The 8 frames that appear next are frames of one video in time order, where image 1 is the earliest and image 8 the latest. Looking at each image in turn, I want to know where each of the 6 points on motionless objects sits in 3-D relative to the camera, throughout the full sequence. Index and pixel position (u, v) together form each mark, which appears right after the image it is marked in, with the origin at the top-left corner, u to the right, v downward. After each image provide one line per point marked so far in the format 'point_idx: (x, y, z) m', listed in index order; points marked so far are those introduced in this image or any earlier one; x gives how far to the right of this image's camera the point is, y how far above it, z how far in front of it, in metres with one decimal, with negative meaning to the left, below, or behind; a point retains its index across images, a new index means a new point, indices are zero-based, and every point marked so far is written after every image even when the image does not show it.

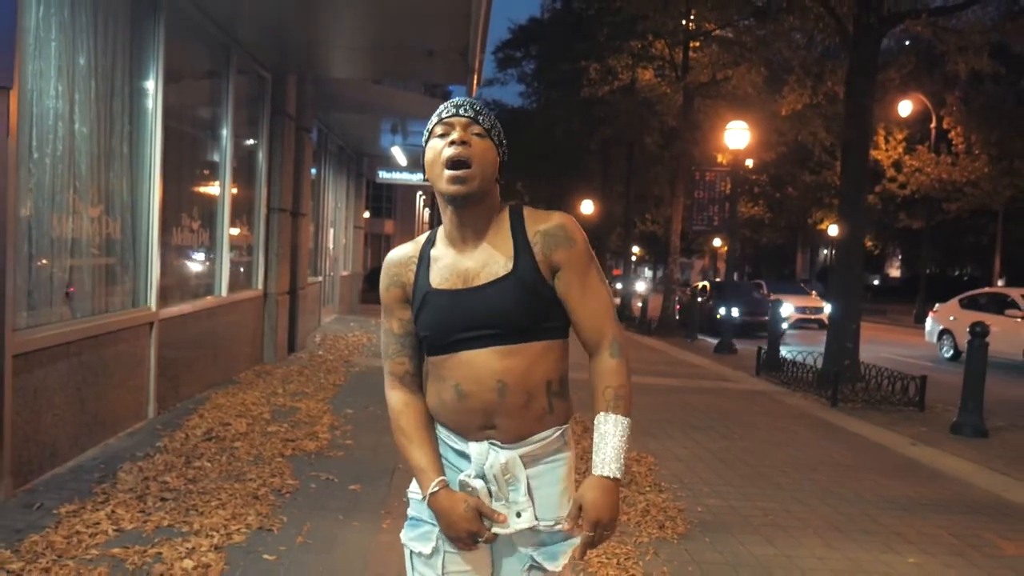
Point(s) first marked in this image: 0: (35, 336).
0: (-2.9, -0.3, +5.8) m
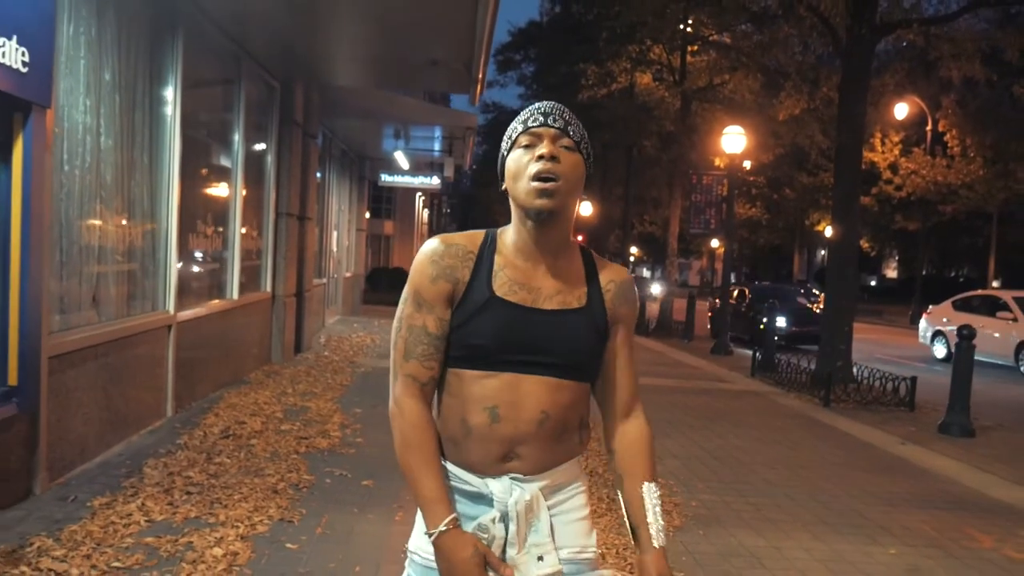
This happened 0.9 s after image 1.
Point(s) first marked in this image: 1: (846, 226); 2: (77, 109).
0: (-2.9, -0.3, +6.1) m
1: (+5.2, +1.0, +14.7) m
2: (-3.0, +1.2, +6.4) m
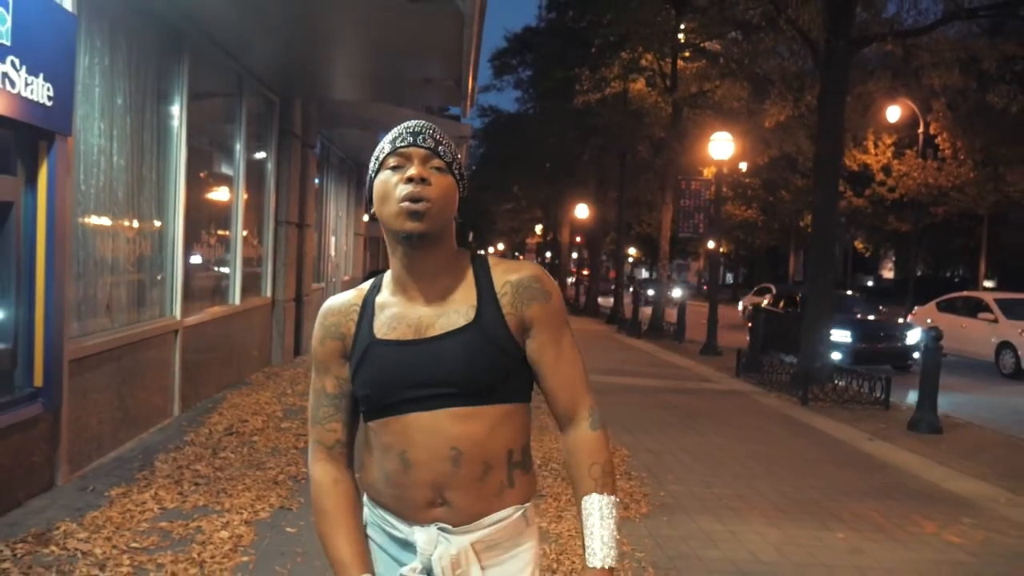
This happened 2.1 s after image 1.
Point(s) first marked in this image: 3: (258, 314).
0: (-3.0, -0.4, +6.7) m
1: (+5.0, +0.9, +15.3) m
2: (-3.1, +1.1, +7.0) m
3: (-3.5, -0.4, +12.9) m
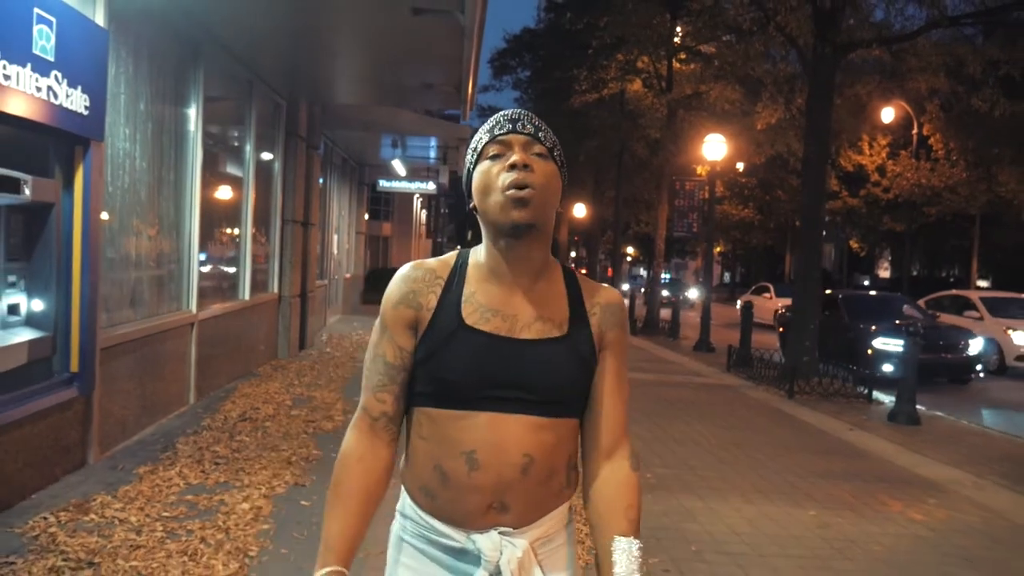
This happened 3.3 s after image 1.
0: (-3.0, -0.3, +7.2) m
1: (+5.0, +1.0, +15.8) m
2: (-3.1, +1.2, +7.5) m
3: (-3.5, -0.3, +13.5) m
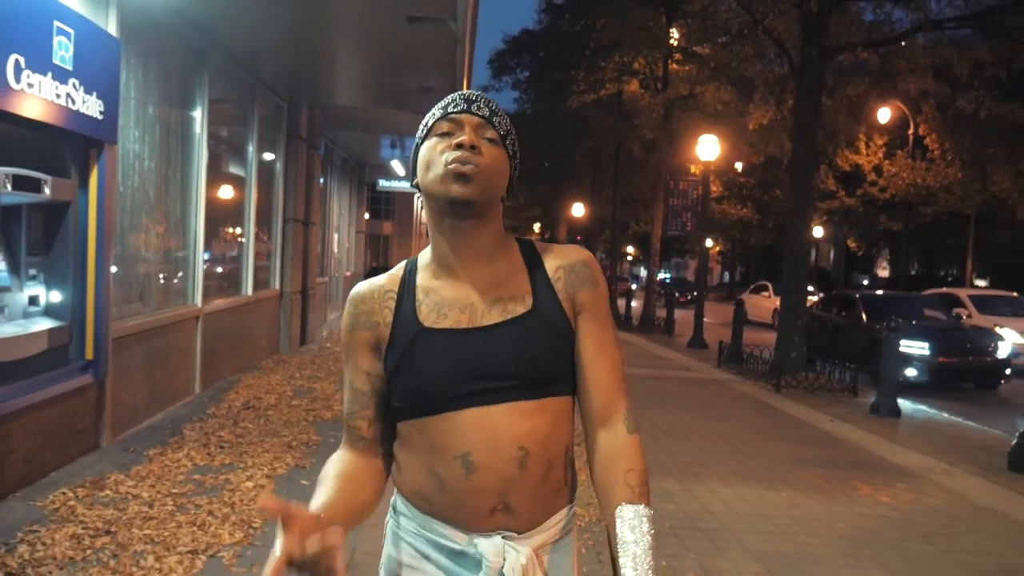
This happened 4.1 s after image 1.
0: (-3.1, -0.3, +7.6) m
1: (+4.9, +1.0, +16.2) m
2: (-3.2, +1.2, +7.9) m
3: (-3.6, -0.3, +13.9) m
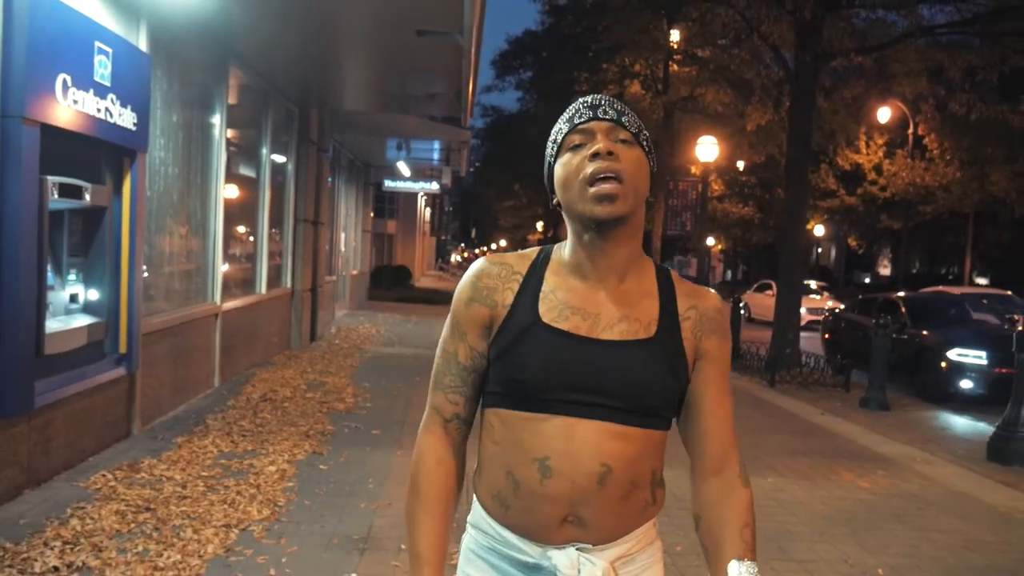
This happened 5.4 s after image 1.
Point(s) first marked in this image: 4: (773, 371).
0: (-3.1, -0.3, +8.1) m
1: (+5.0, +1.0, +16.7) m
2: (-3.2, +1.3, +8.4) m
3: (-3.6, -0.2, +14.4) m
4: (+4.3, -1.4, +15.5) m
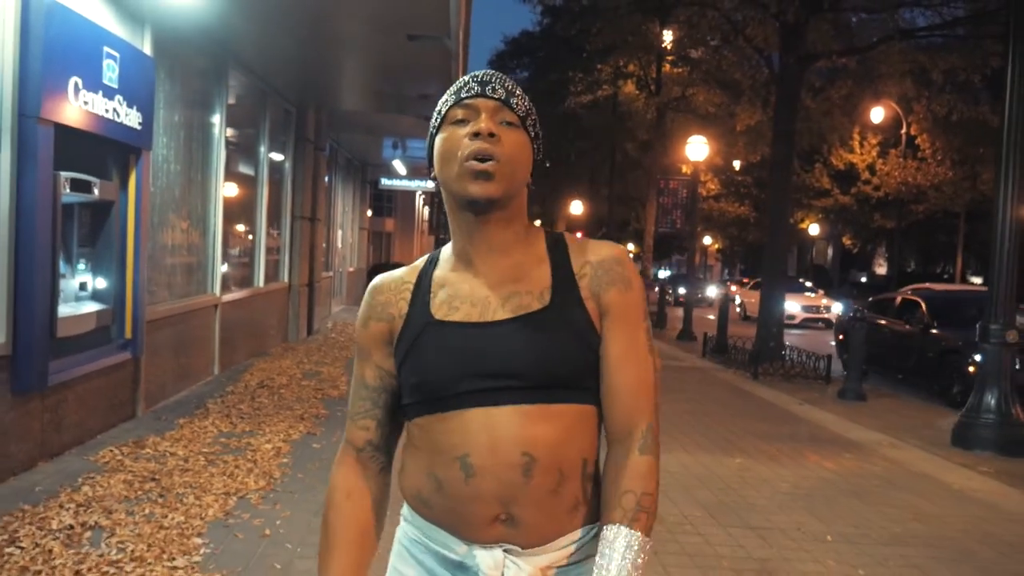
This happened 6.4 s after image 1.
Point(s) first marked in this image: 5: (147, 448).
0: (-3.3, -0.2, +8.6) m
1: (+4.8, +1.1, +17.1) m
2: (-3.3, +1.3, +8.9) m
3: (-3.7, -0.1, +14.9) m
4: (+4.1, -1.3, +16.0) m
5: (-2.7, -1.2, +6.9) m
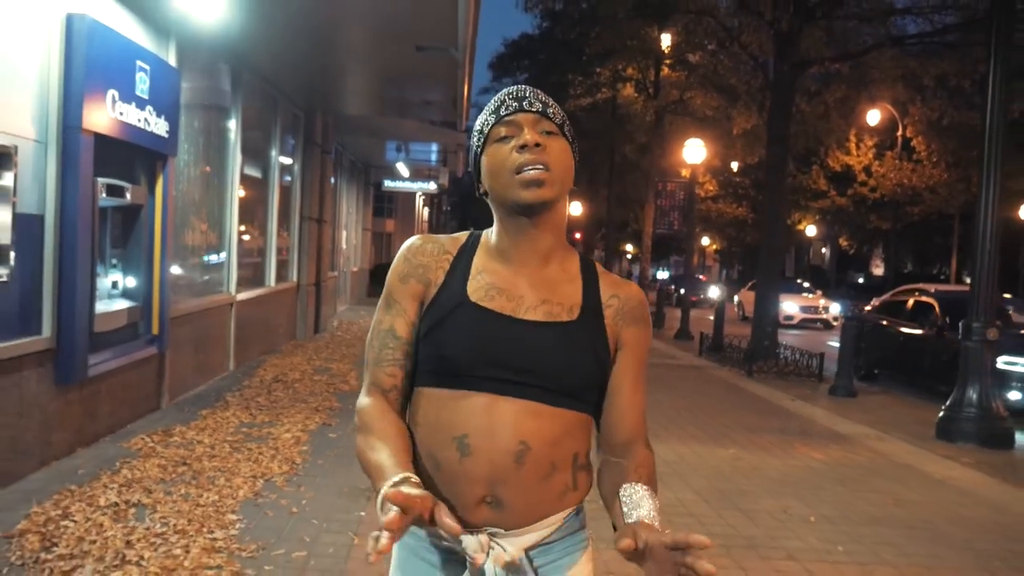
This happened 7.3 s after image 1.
0: (-3.2, -0.2, +9.1) m
1: (+4.9, +1.1, +17.6) m
2: (-3.3, +1.4, +9.3) m
3: (-3.7, -0.1, +15.3) m
4: (+4.2, -1.3, +16.5) m
5: (-2.6, -1.2, +7.4) m
